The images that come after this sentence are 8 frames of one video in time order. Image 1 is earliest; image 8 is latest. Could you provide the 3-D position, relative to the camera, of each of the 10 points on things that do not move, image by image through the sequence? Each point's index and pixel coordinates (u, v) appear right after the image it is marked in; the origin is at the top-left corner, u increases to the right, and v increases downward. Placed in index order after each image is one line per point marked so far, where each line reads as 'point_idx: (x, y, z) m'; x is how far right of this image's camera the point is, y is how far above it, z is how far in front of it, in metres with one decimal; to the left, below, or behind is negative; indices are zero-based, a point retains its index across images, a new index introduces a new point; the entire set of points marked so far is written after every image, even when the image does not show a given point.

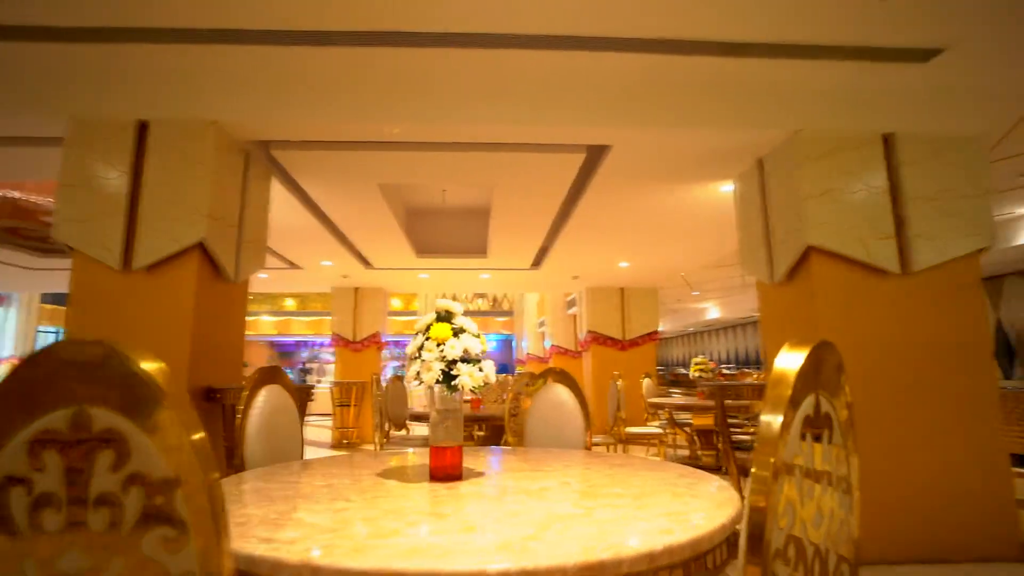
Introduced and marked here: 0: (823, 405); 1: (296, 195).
0: (+0.4, -0.2, +0.7) m
1: (-1.8, +0.8, +4.5) m
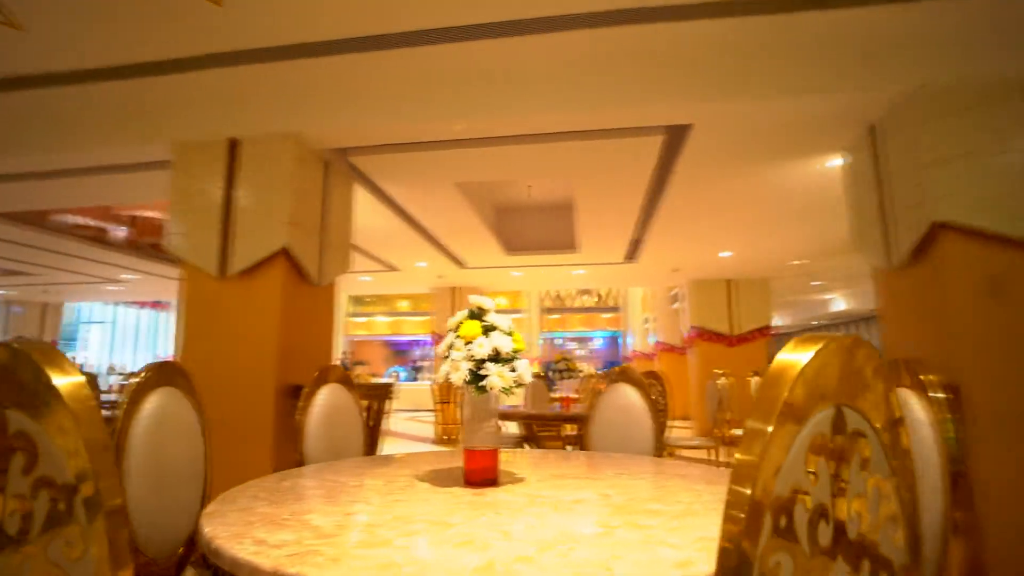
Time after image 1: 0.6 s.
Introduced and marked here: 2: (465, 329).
0: (+0.3, -0.1, +0.5) m
1: (-1.1, +0.8, +4.7) m
2: (-0.1, -0.1, +1.5) m
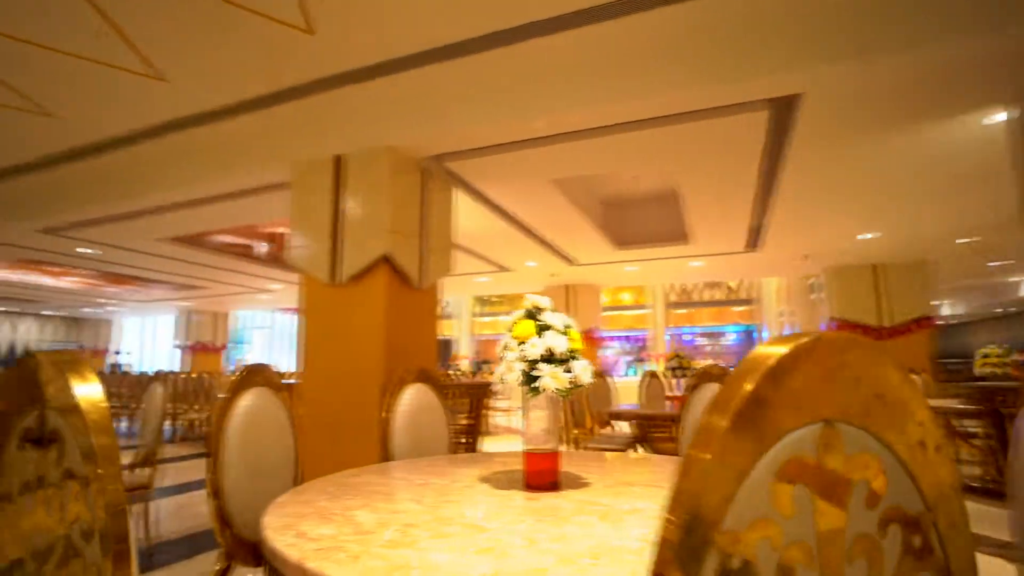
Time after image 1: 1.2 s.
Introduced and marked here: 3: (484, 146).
0: (+0.3, -0.1, +0.4) m
1: (-0.2, +0.7, +4.8) m
2: (0.0, -0.1, +1.4) m
3: (-0.2, +0.9, +3.6) m
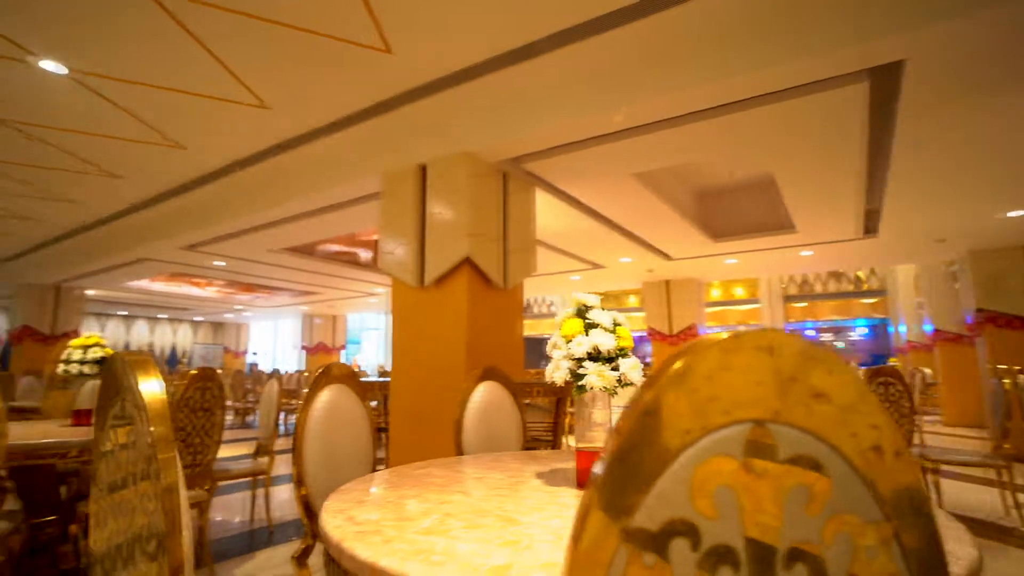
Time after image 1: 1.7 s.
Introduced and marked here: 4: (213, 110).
0: (+0.2, -0.1, +0.4) m
1: (+0.5, +0.8, +4.8) m
2: (+0.1, -0.1, +1.4) m
3: (+0.3, +1.0, +3.6) m
4: (-2.0, +1.2, +3.6) m
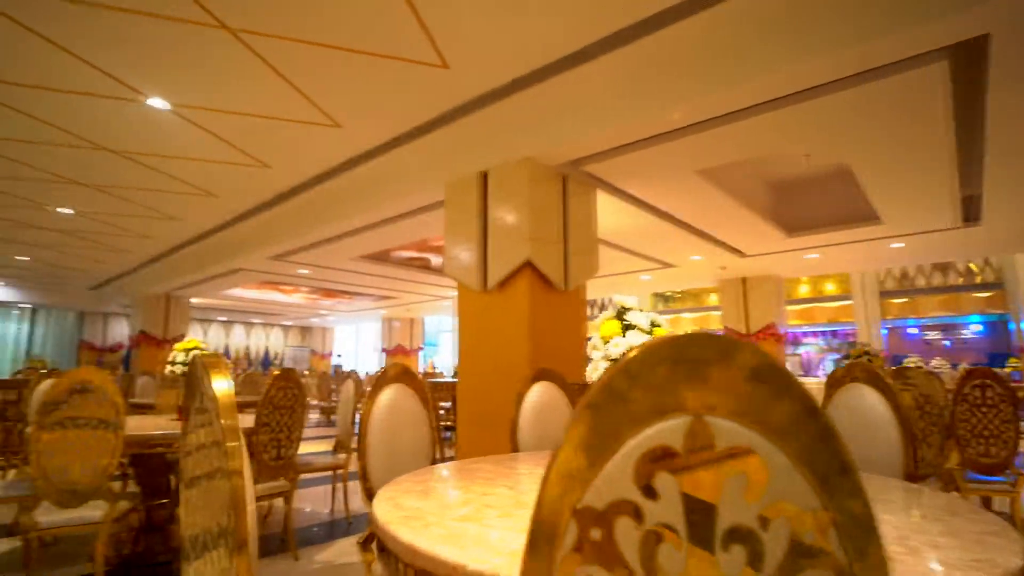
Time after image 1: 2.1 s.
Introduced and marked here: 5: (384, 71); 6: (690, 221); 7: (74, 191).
0: (+0.2, -0.1, +0.5) m
1: (+1.0, +0.8, +4.7) m
2: (+0.2, -0.1, +1.5) m
3: (+0.7, +0.9, +3.6) m
4: (-1.6, +1.1, +3.9) m
5: (-0.7, +1.3, +3.2) m
6: (+1.7, +0.7, +5.4) m
7: (-4.2, +0.9, +5.3) m
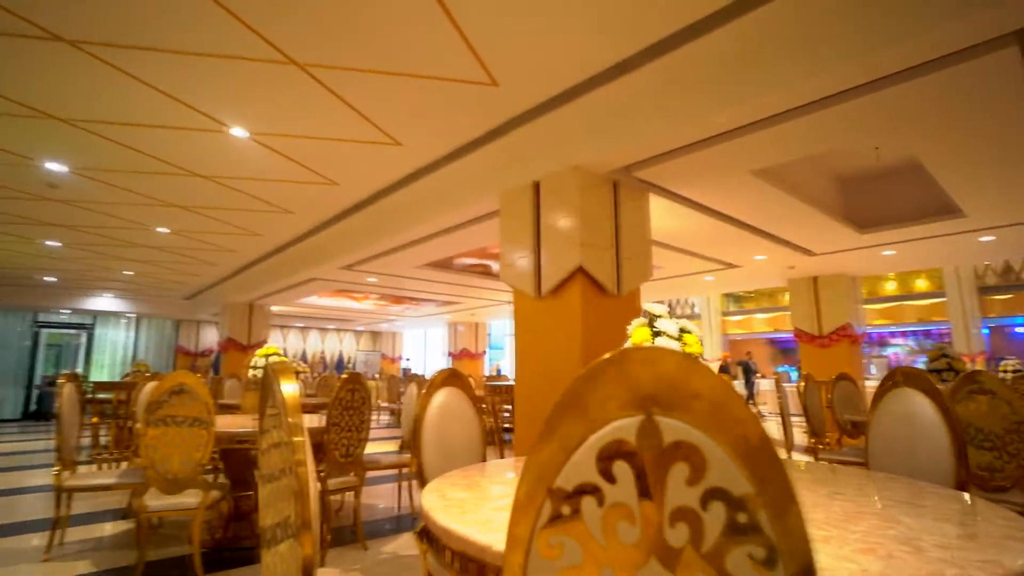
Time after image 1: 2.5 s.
0: (+0.2, -0.1, +0.5) m
1: (+1.5, +0.7, +4.7) m
2: (+0.3, -0.1, +1.5) m
3: (+1.0, +0.9, +3.7) m
4: (-1.2, +1.0, +4.2) m
5: (-0.5, +1.2, +3.3) m
6: (+2.3, +0.6, +5.3) m
7: (-3.6, +0.8, +5.8) m
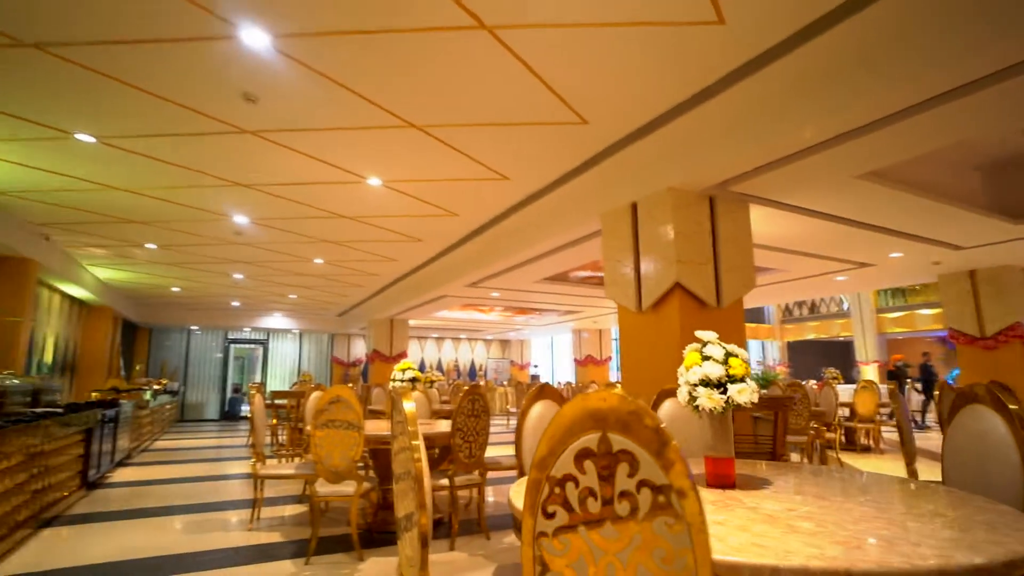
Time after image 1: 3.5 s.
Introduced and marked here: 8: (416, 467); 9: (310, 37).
0: (+0.2, -0.2, +0.9) m
1: (+2.4, +0.7, +4.6) m
2: (+0.6, -0.2, +1.8) m
3: (+1.7, +0.8, +3.7) m
4: (-0.4, +0.9, +4.8) m
5: (+0.2, +1.1, +3.8) m
6: (+3.3, +0.6, +5.0) m
7: (-2.4, +0.5, +6.9) m
8: (-0.3, -0.5, +1.5) m
9: (-1.0, +1.2, +2.7) m
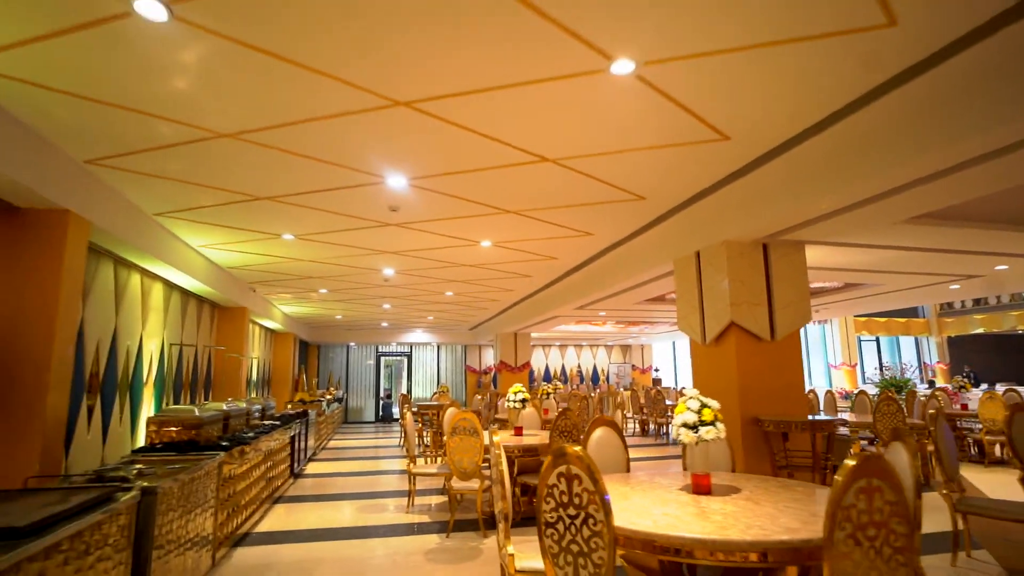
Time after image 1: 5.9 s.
0: (+0.2, -0.6, +1.9) m
1: (+3.2, +0.4, +5.0) m
2: (+0.8, -0.6, +2.7) m
3: (+2.3, +0.6, +4.3) m
4: (+0.5, +0.5, +5.8) m
5: (+0.8, +0.7, +4.7) m
6: (+4.2, +0.4, +5.2) m
7: (-0.9, +0.1, +8.3) m
8: (-0.1, -0.9, +2.6) m
9: (-0.6, +0.8, +3.9) m
